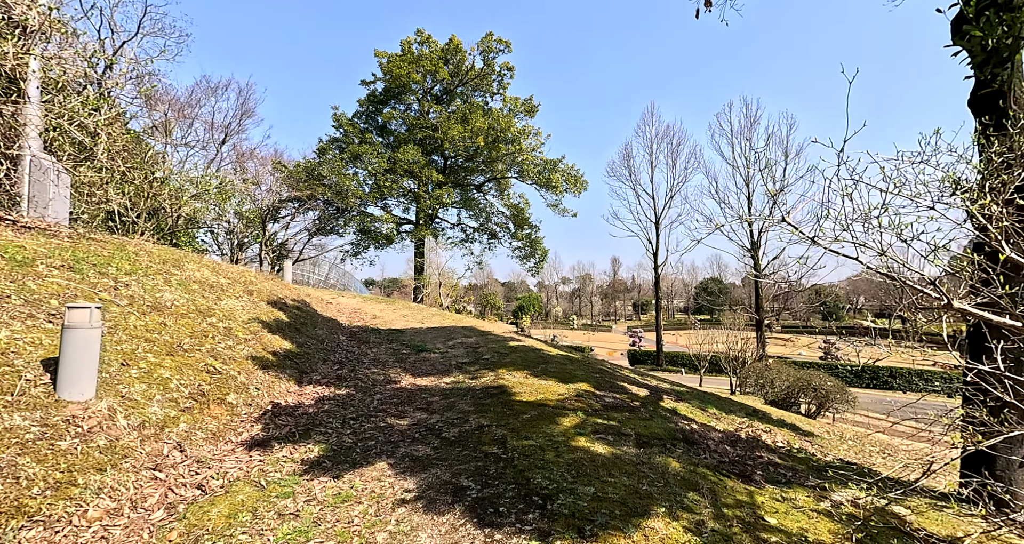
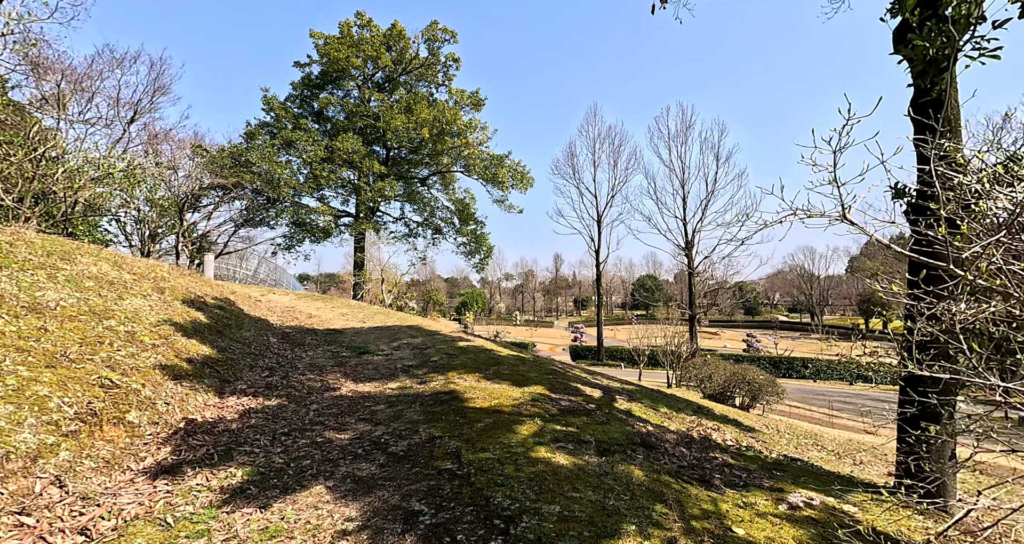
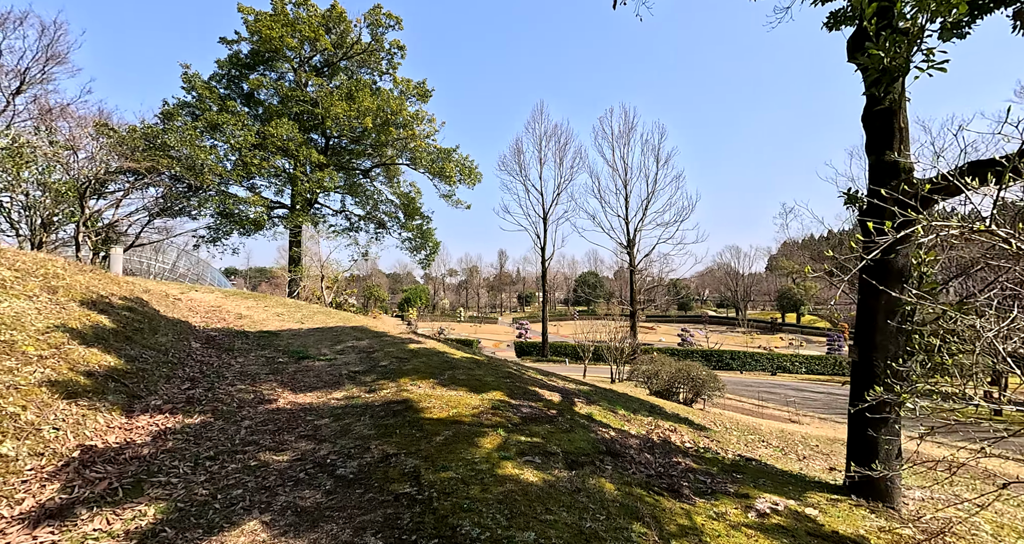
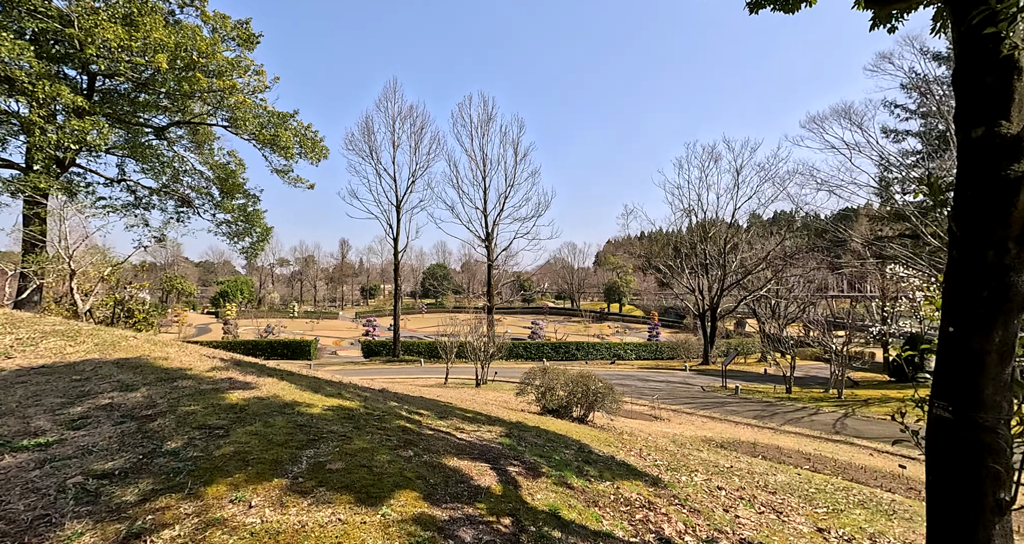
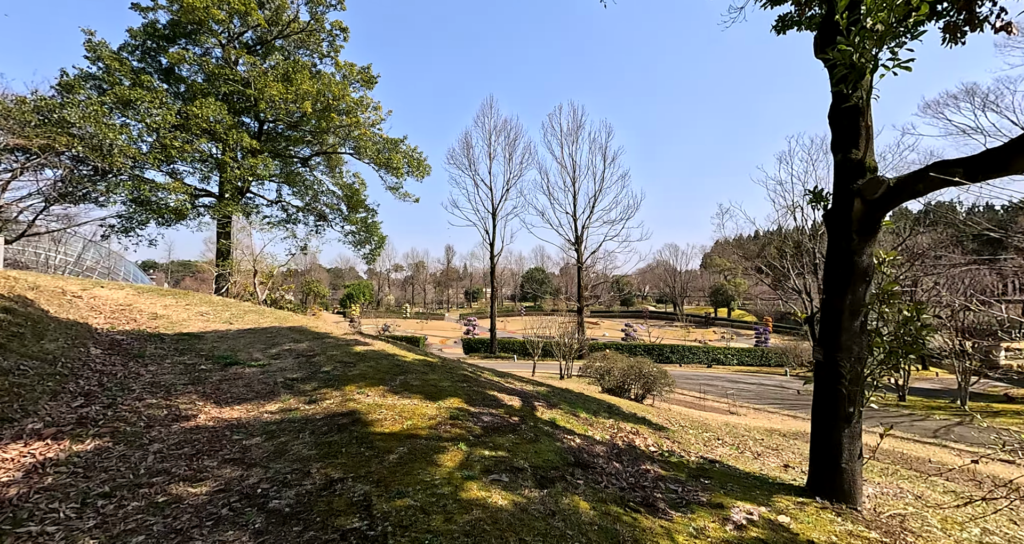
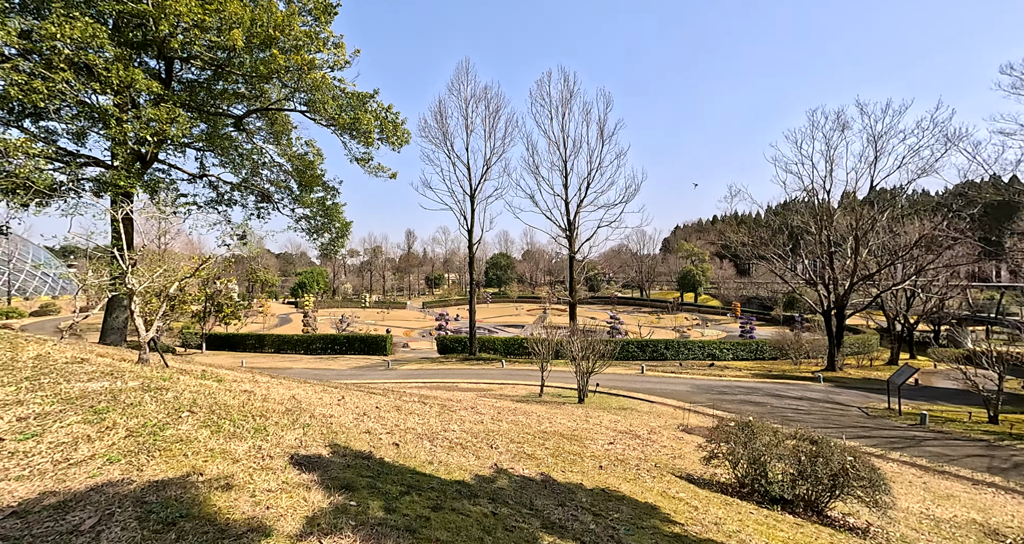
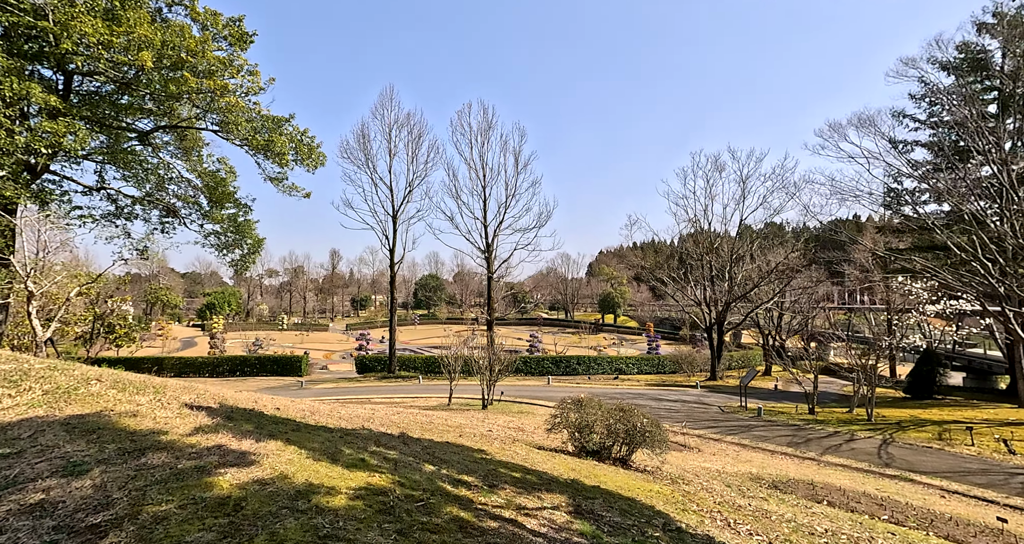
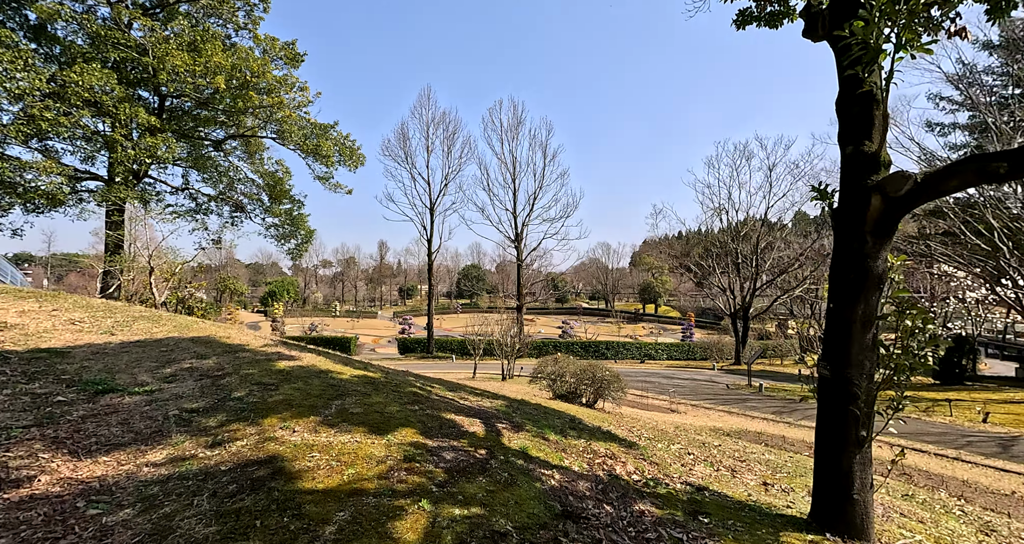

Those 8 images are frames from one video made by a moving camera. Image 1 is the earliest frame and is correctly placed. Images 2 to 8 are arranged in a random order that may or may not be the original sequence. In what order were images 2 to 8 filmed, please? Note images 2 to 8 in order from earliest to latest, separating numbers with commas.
2, 3, 5, 8, 4, 7, 6
